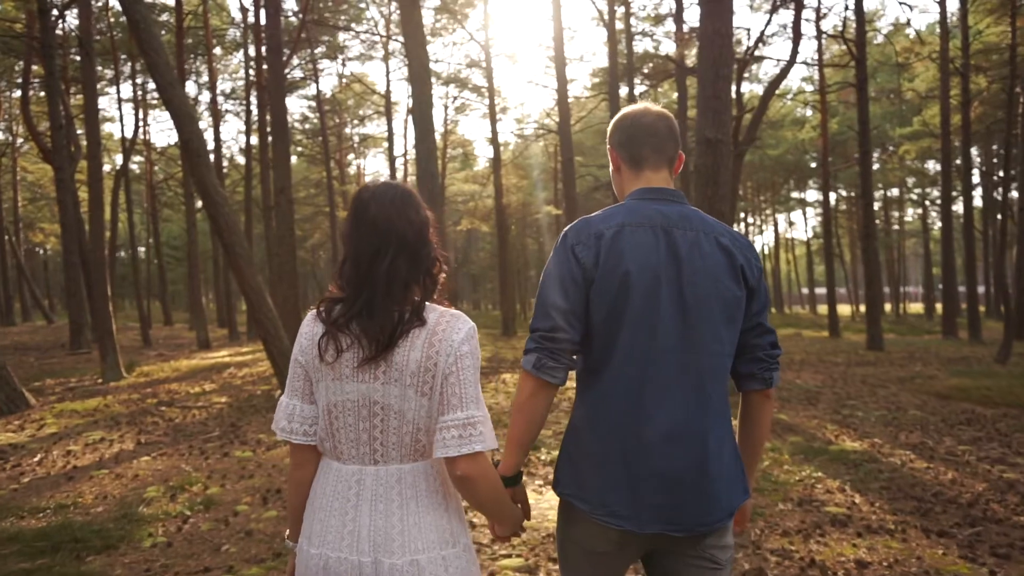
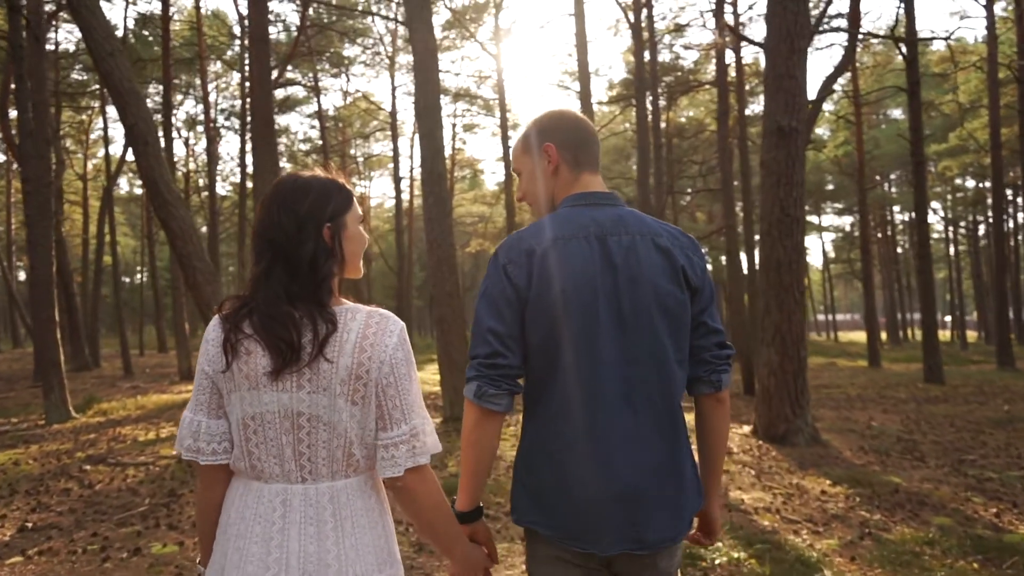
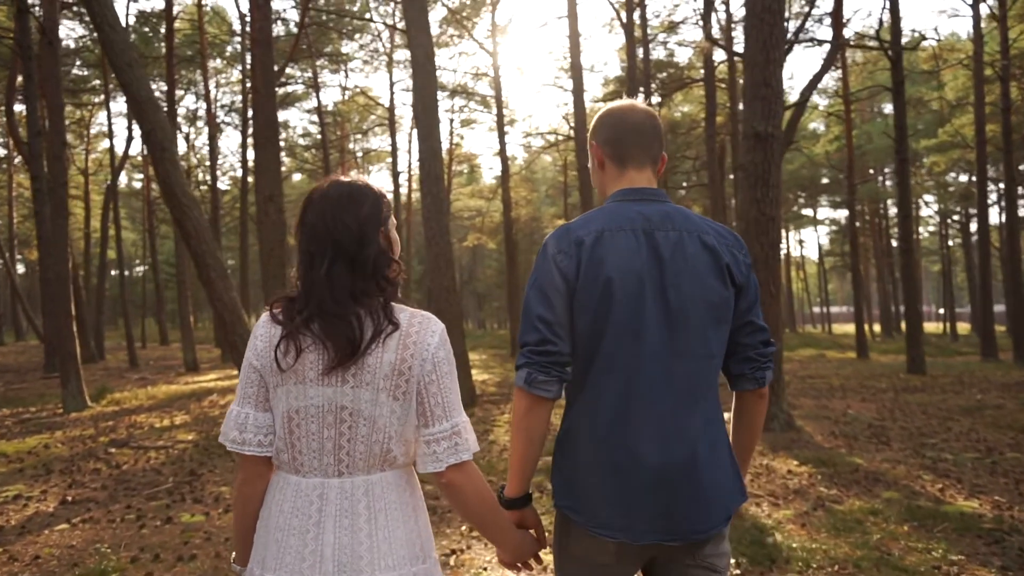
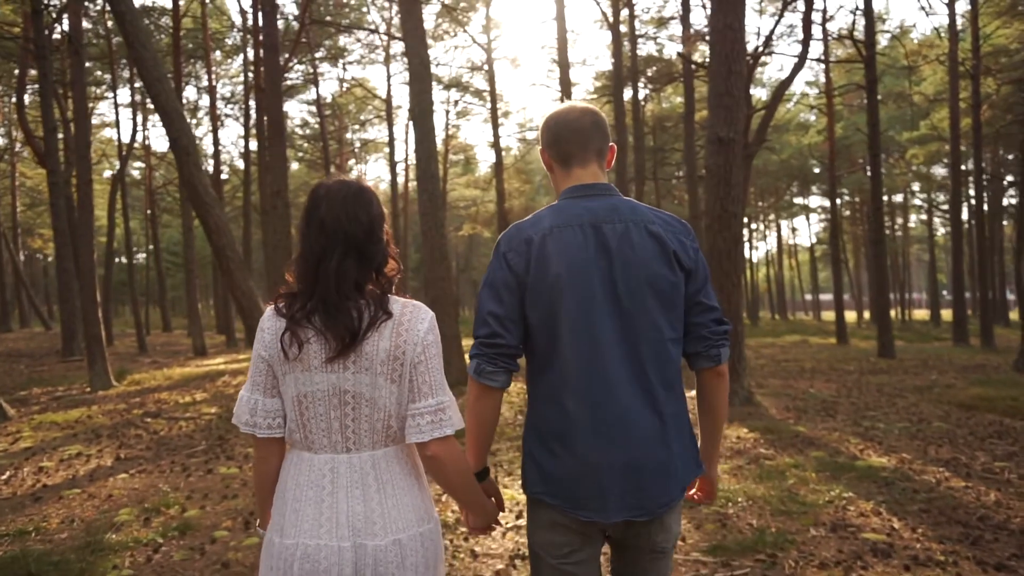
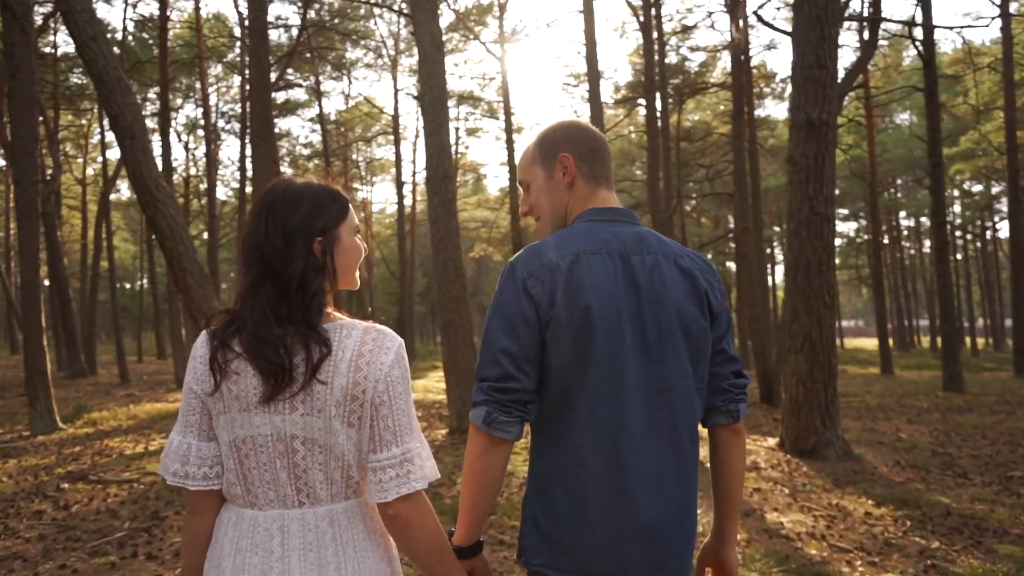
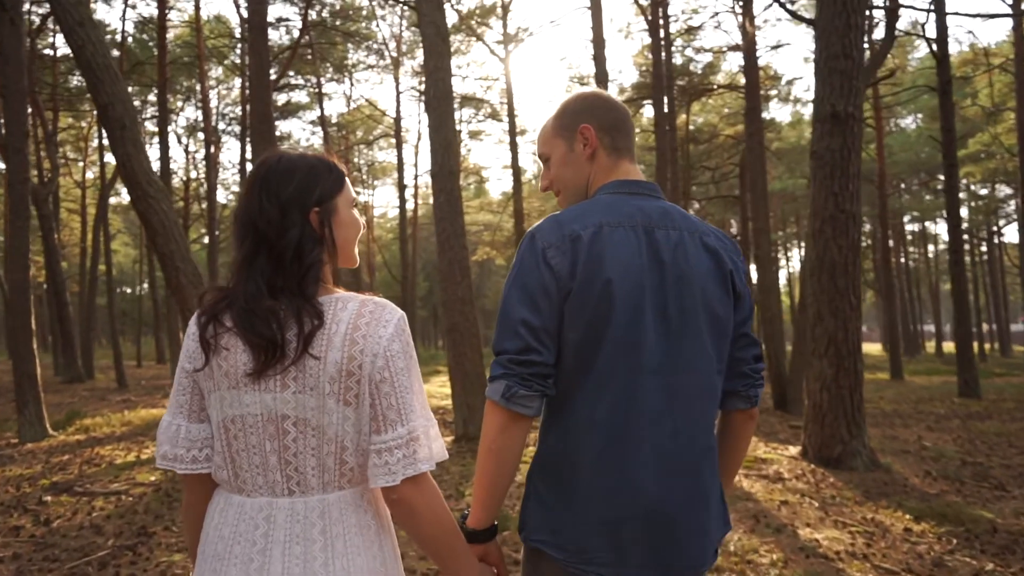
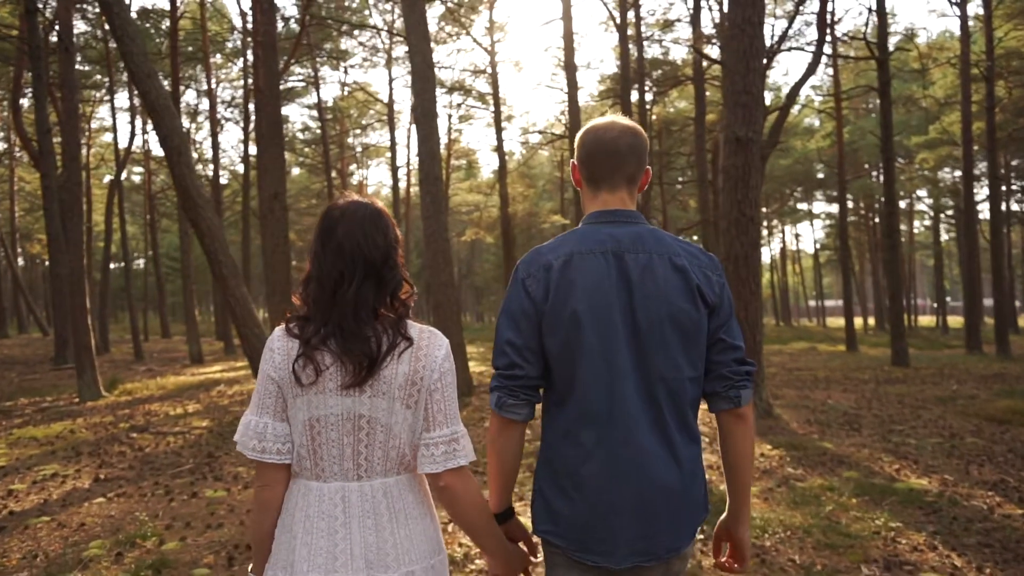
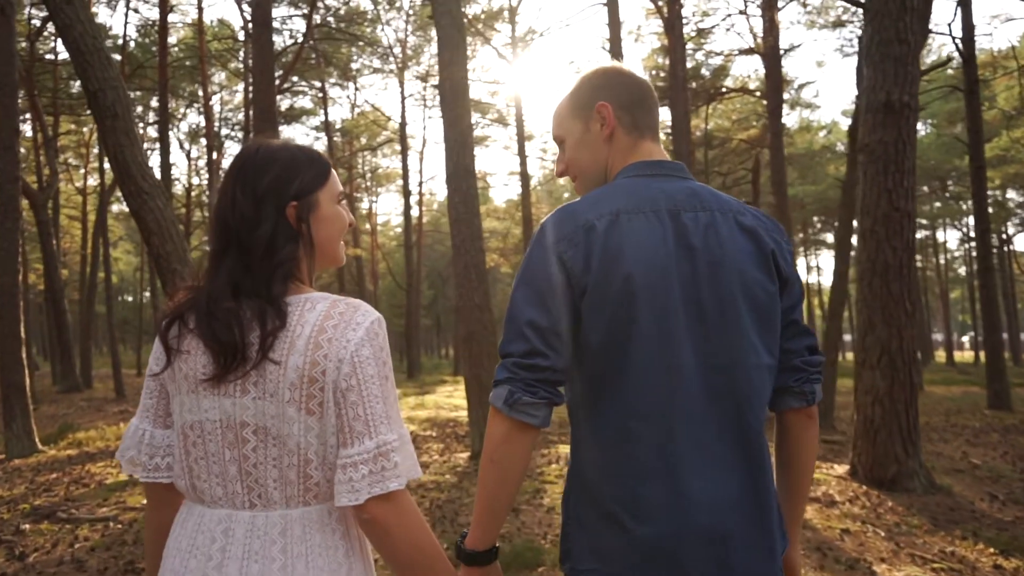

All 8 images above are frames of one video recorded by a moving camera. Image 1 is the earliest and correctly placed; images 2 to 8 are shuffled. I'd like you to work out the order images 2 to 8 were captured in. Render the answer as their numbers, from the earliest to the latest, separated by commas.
4, 7, 3, 2, 5, 6, 8
